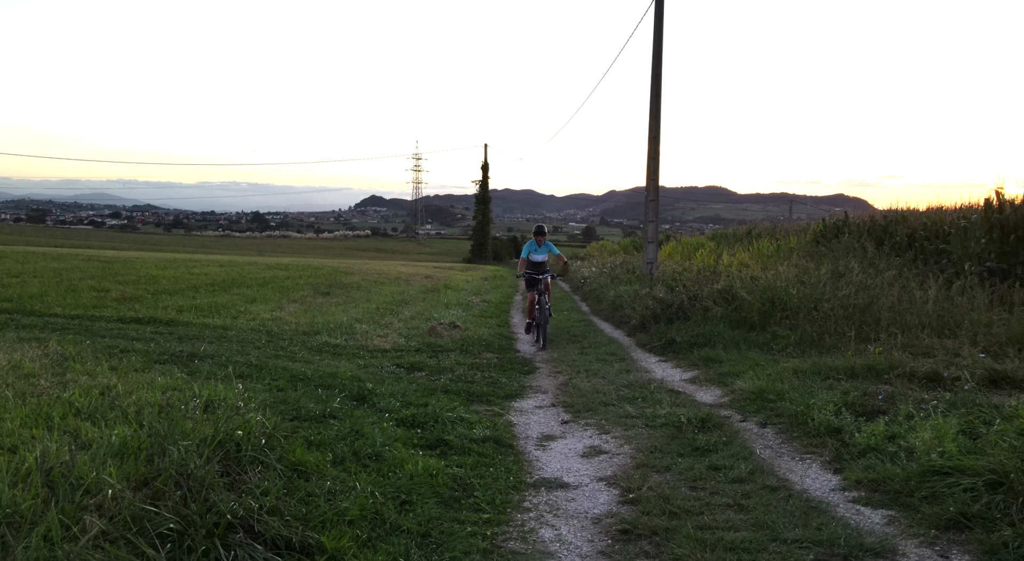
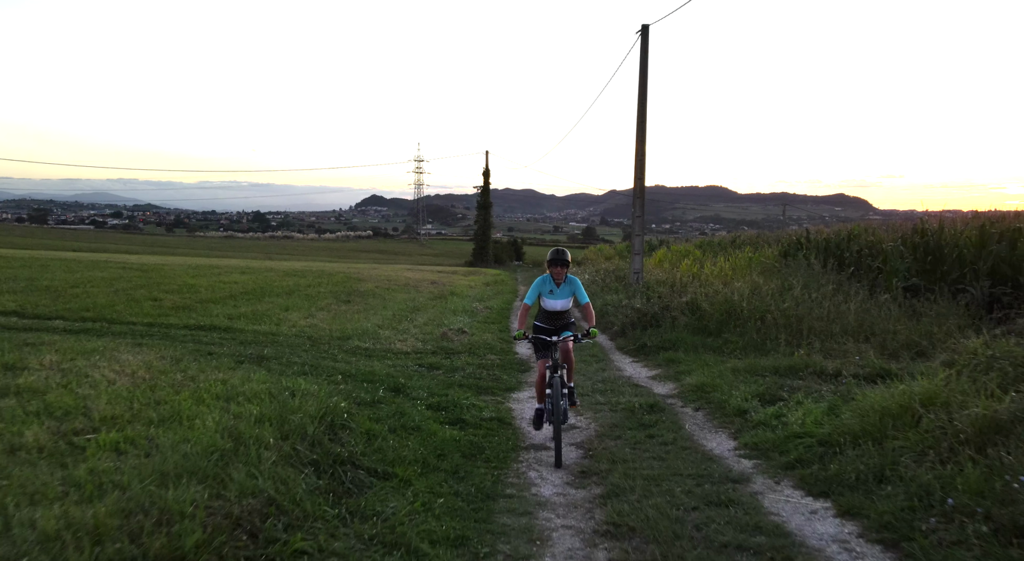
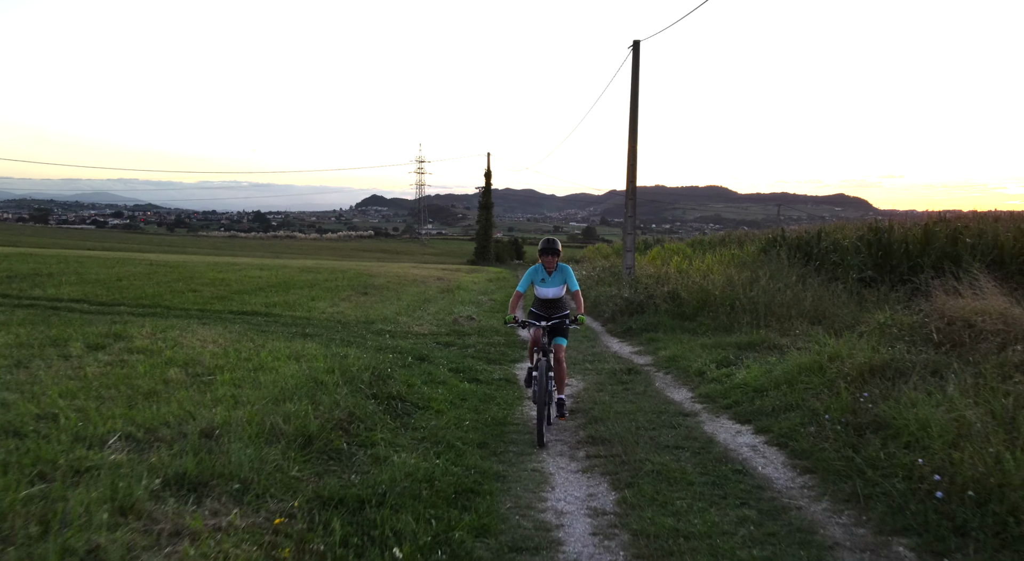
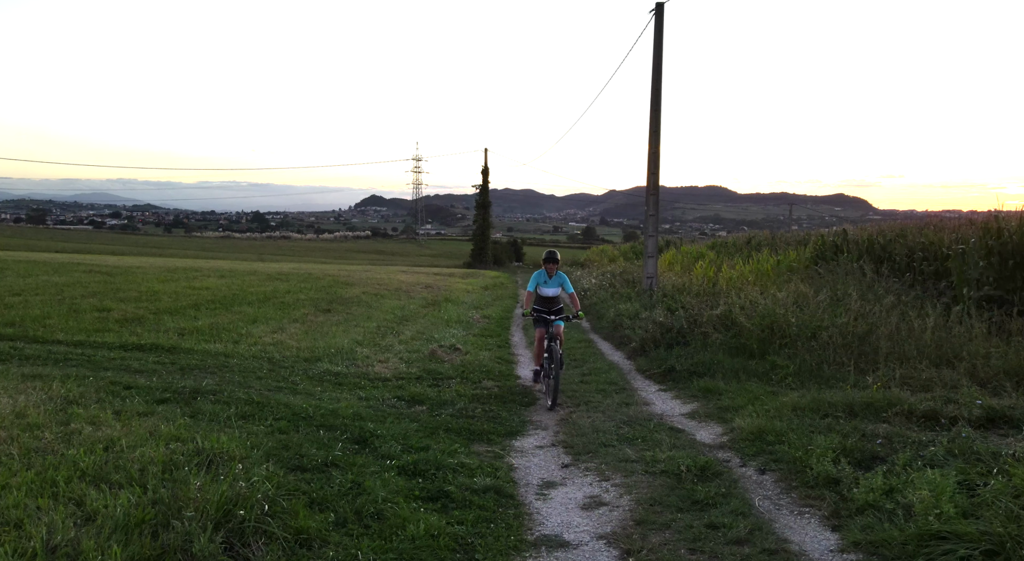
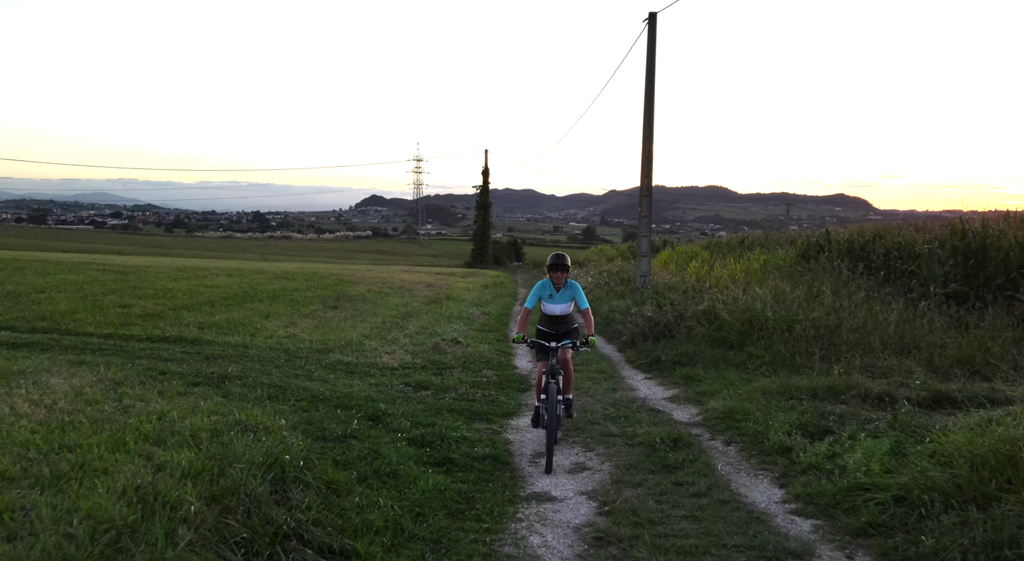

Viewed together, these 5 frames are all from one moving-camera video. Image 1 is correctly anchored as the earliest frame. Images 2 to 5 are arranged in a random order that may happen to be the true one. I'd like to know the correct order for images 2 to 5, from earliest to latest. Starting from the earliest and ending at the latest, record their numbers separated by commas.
4, 5, 2, 3
